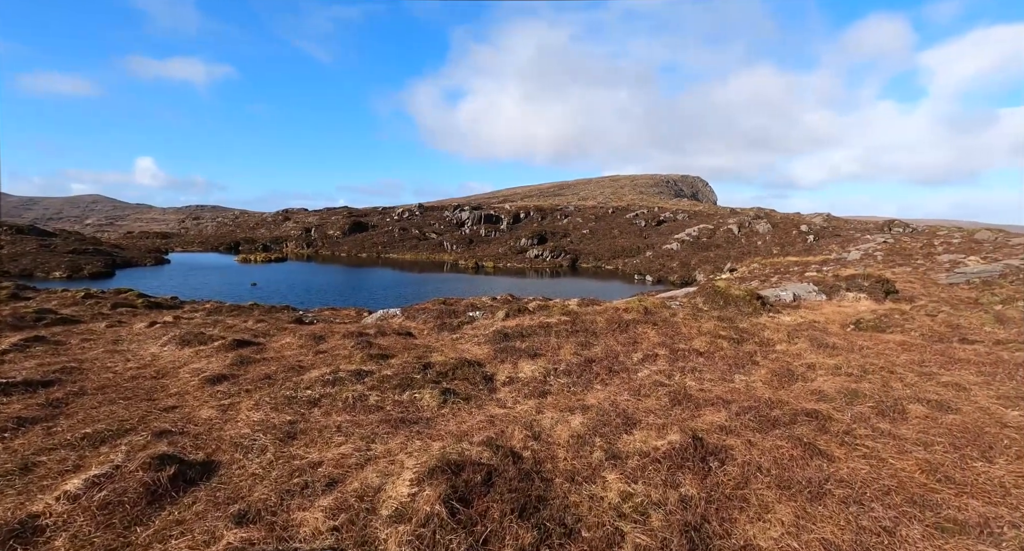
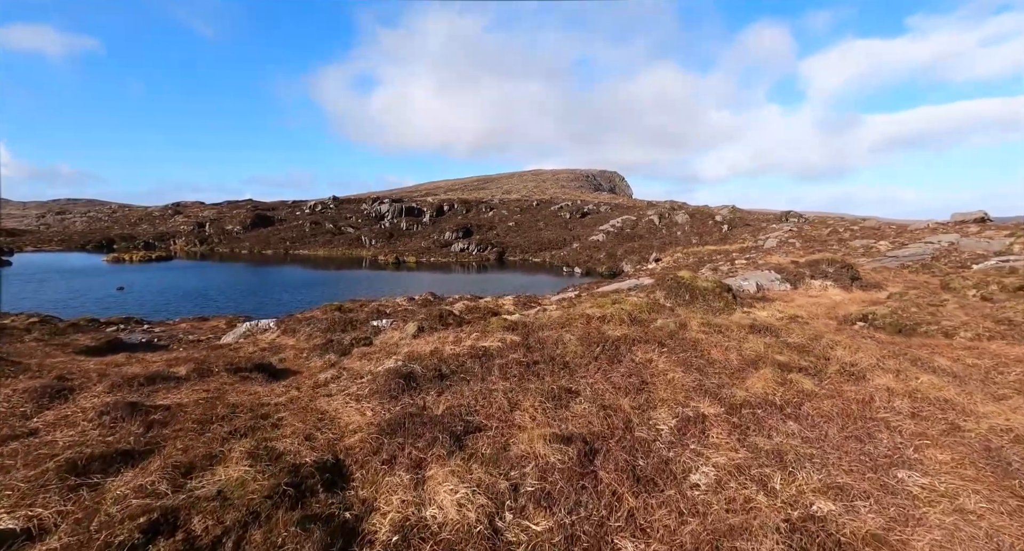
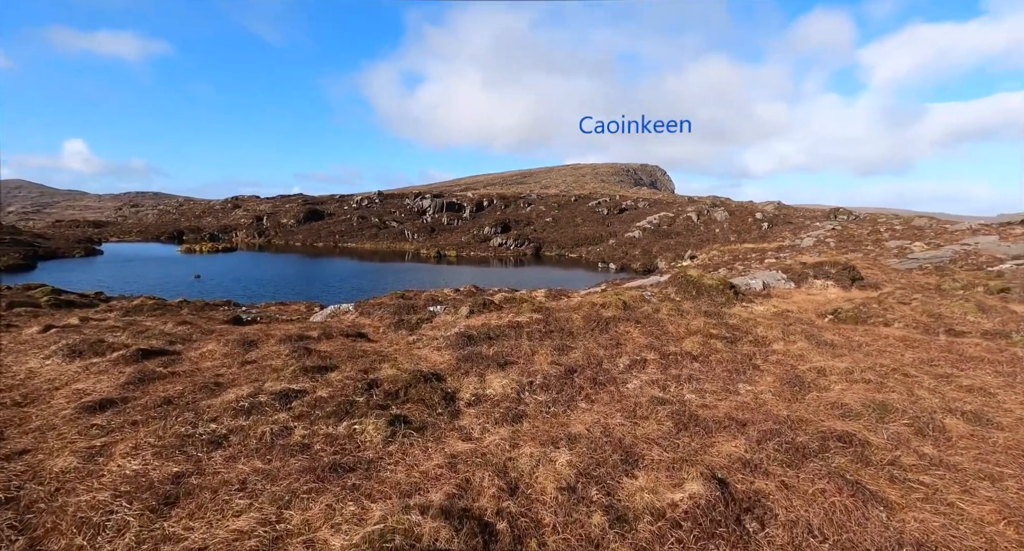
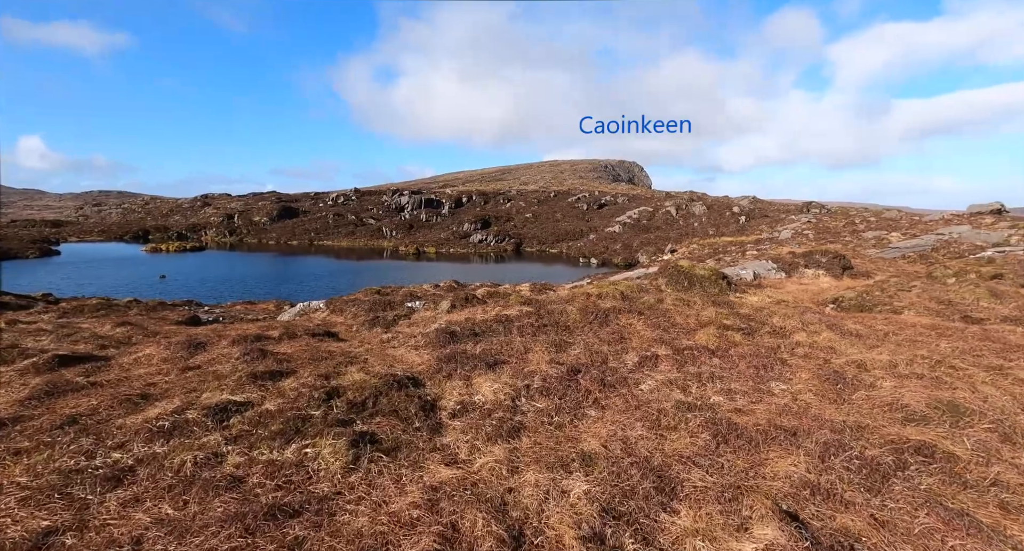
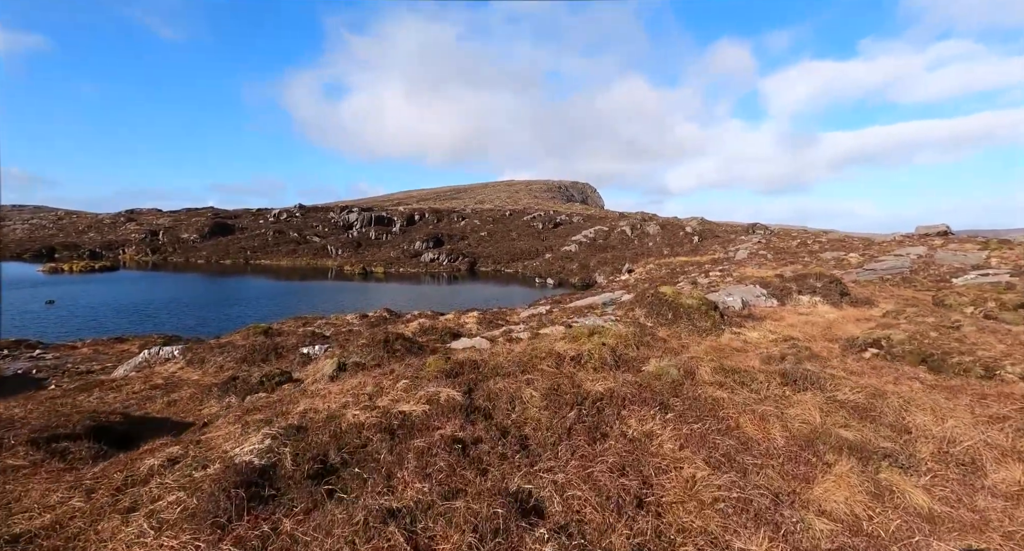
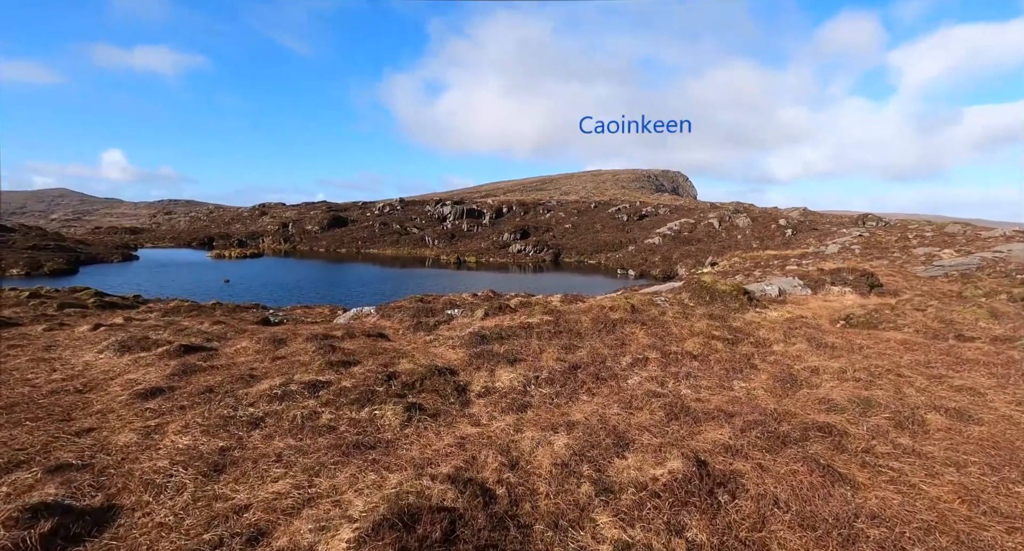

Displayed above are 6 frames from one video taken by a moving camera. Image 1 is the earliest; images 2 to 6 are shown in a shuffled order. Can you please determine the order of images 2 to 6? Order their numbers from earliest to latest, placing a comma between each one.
6, 3, 4, 2, 5
